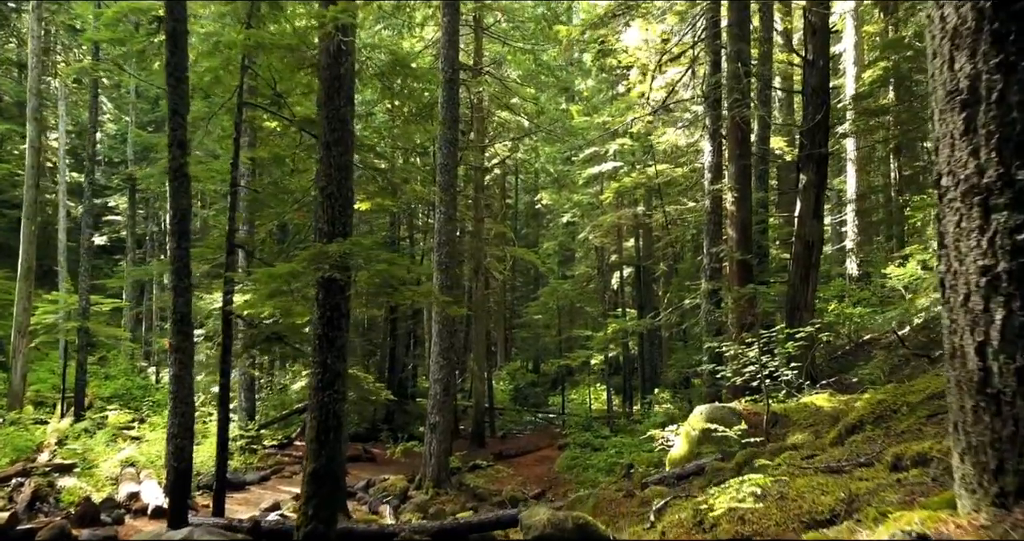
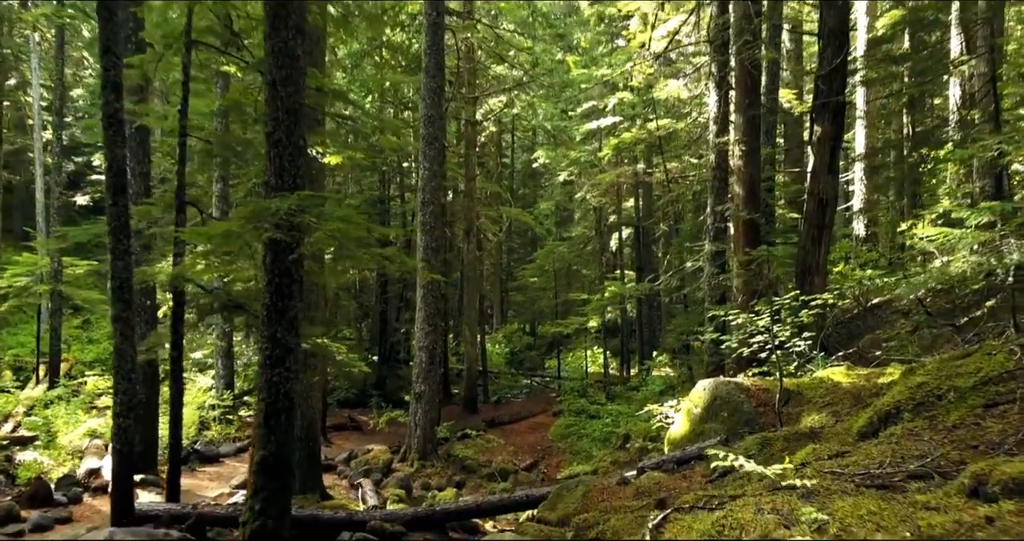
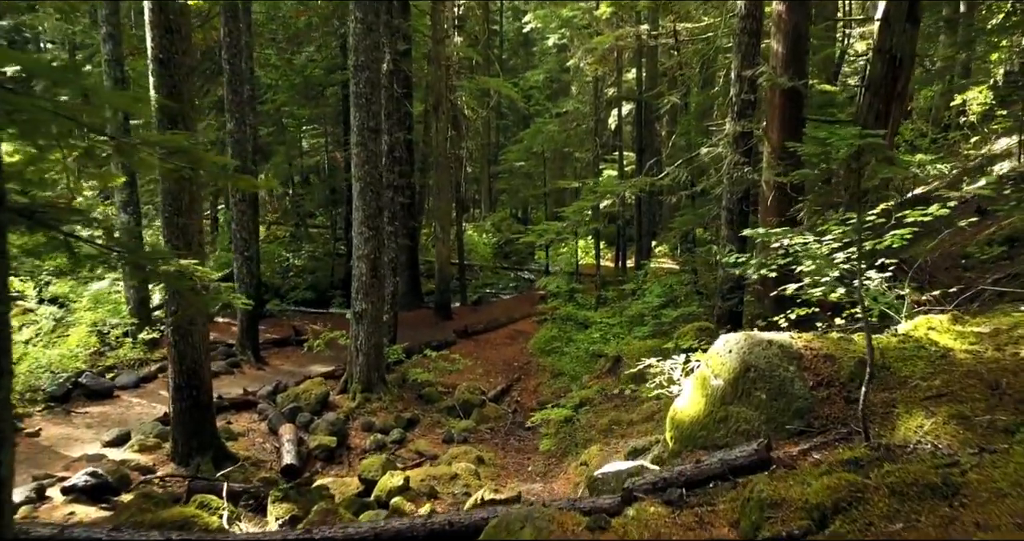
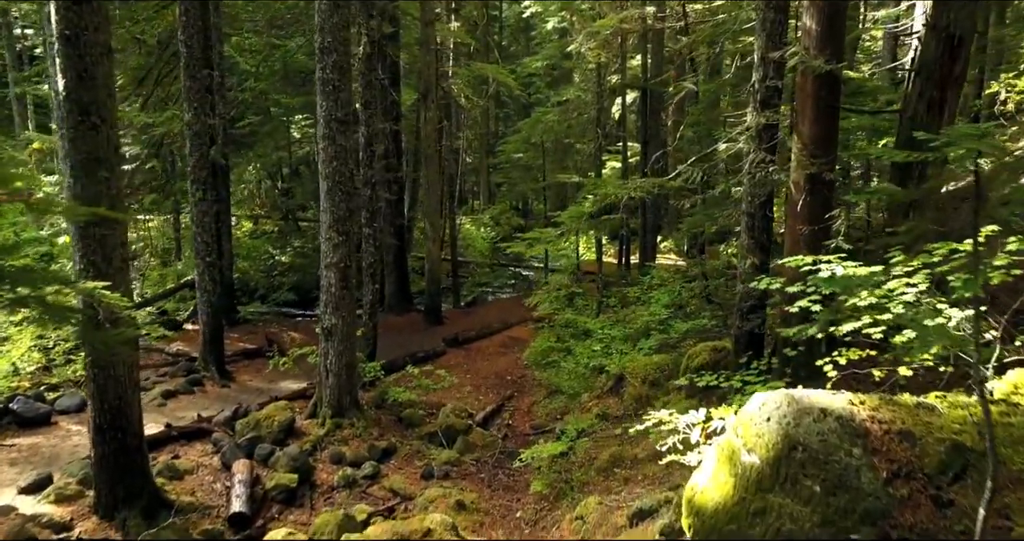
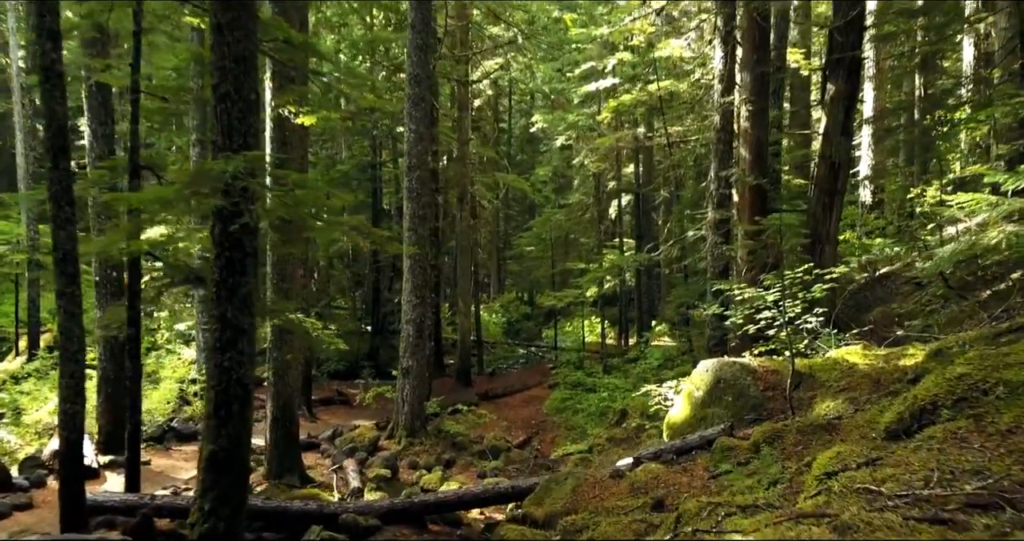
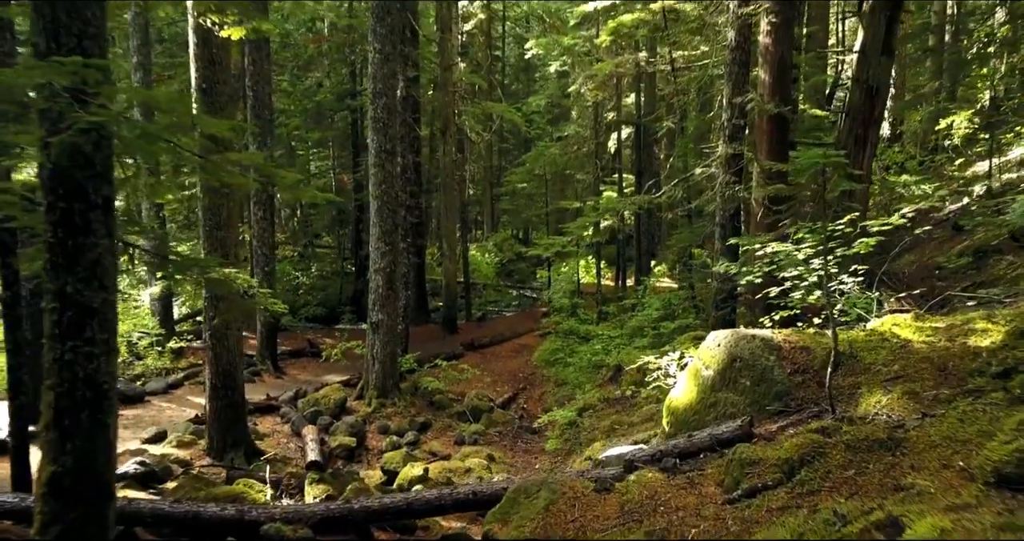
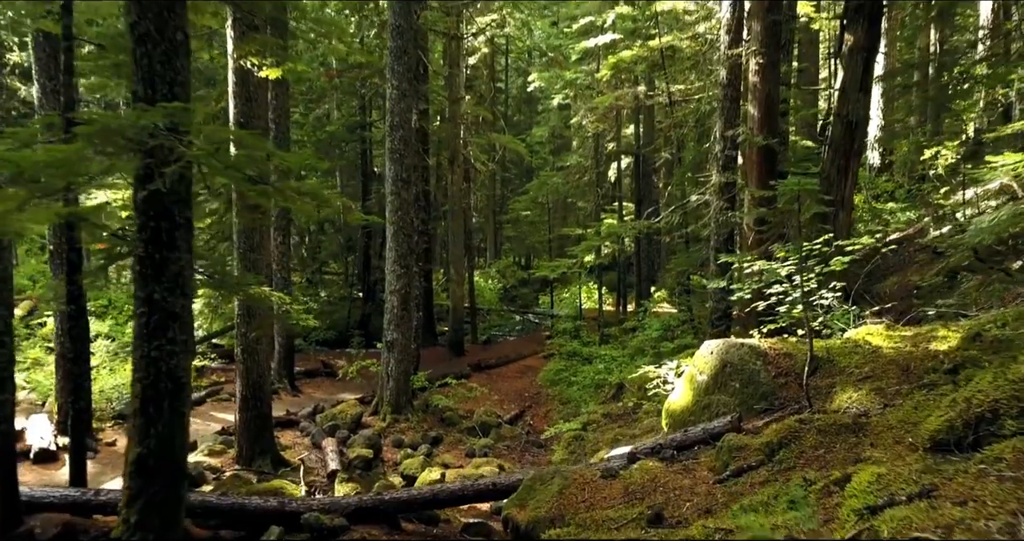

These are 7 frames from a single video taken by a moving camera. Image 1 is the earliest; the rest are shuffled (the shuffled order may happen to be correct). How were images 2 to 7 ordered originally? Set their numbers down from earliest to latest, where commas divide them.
2, 5, 7, 6, 3, 4
